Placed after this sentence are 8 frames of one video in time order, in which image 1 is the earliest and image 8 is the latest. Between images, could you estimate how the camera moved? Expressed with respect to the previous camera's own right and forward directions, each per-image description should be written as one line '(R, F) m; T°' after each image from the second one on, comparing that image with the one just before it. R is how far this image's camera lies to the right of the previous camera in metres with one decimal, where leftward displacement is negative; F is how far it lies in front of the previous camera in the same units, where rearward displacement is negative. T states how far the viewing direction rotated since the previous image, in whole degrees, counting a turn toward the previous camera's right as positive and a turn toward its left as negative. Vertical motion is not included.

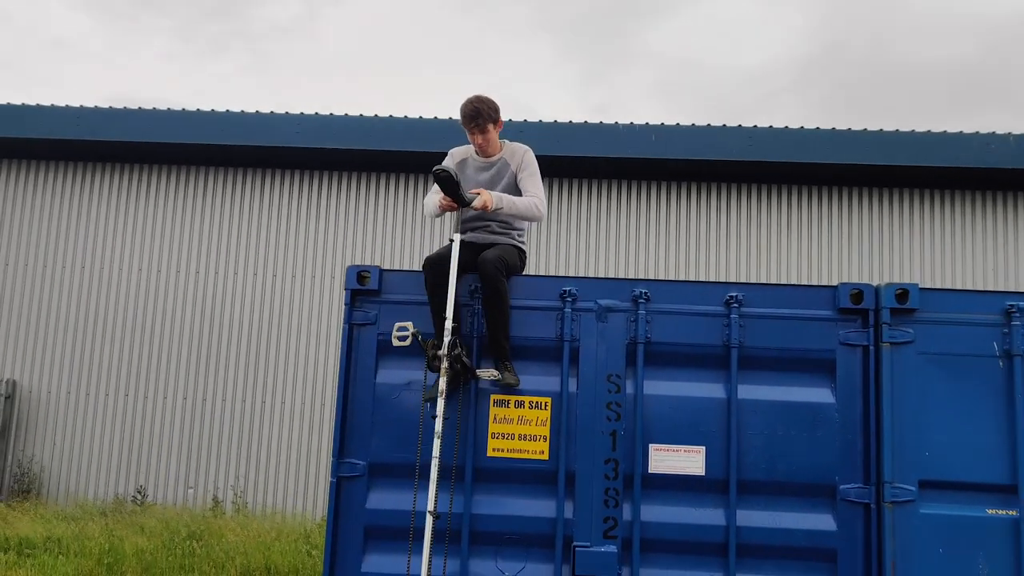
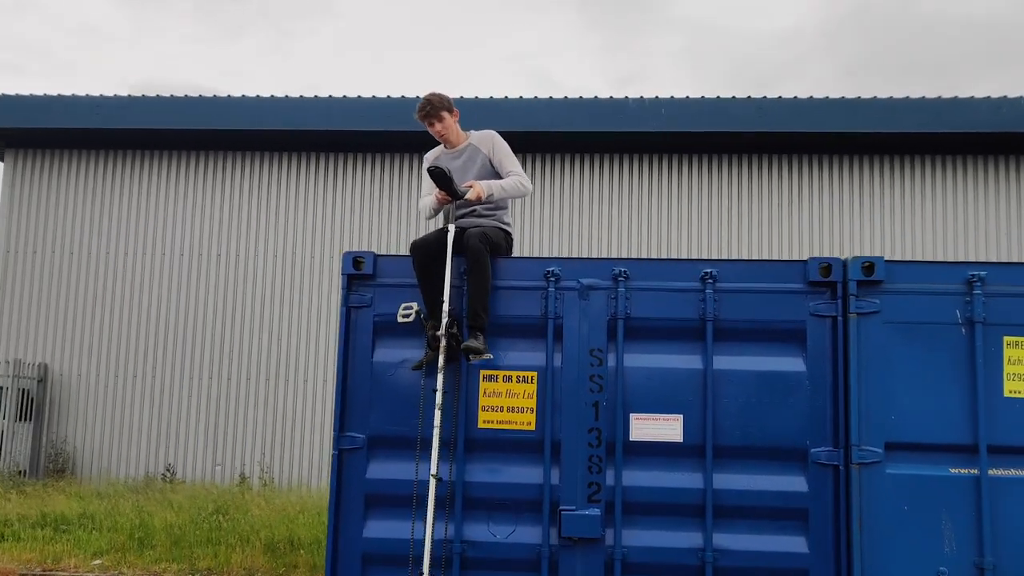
(+0.2, -0.2) m; -2°
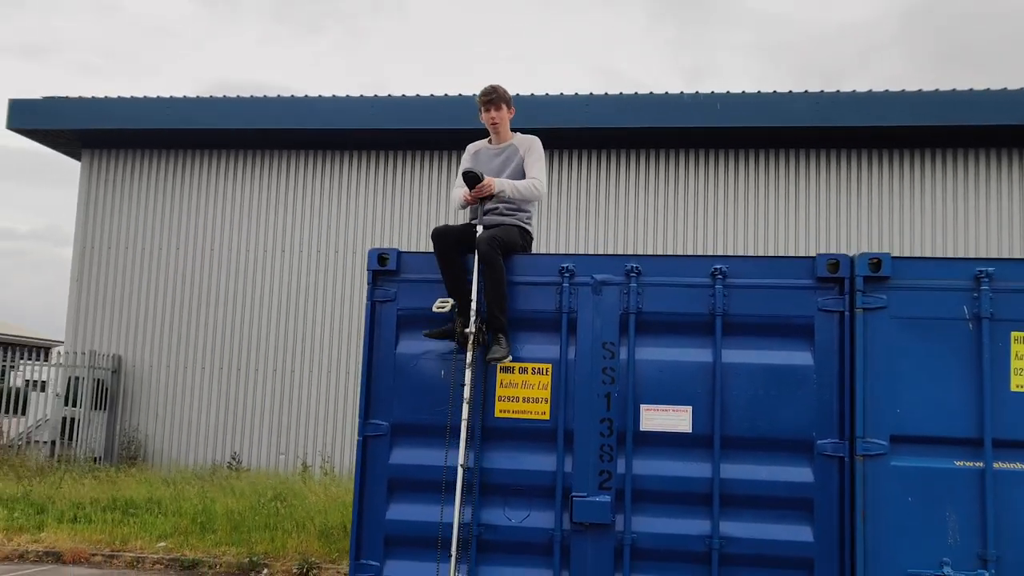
(+0.2, -0.2) m; -4°
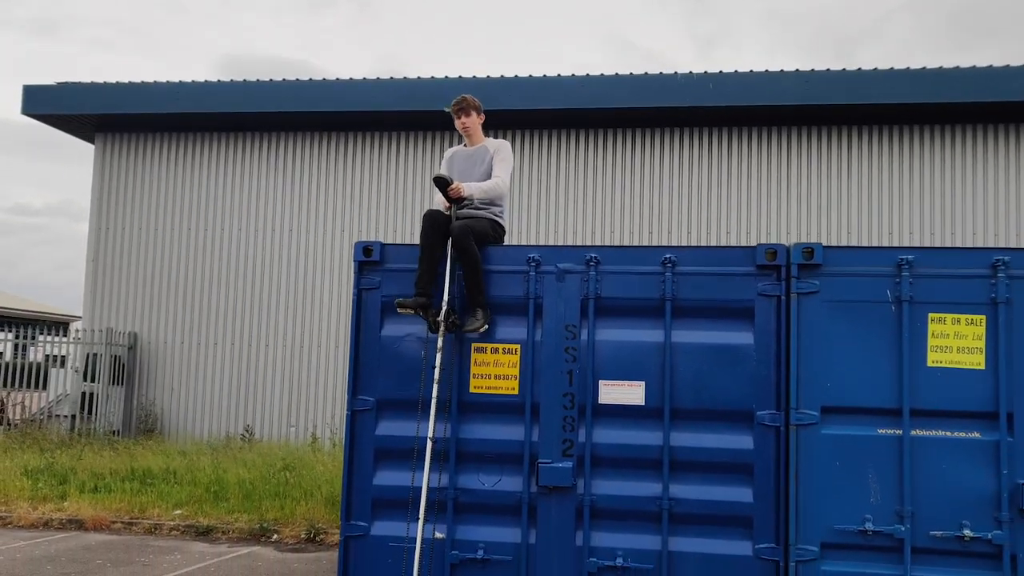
(+0.2, -0.4) m; -1°
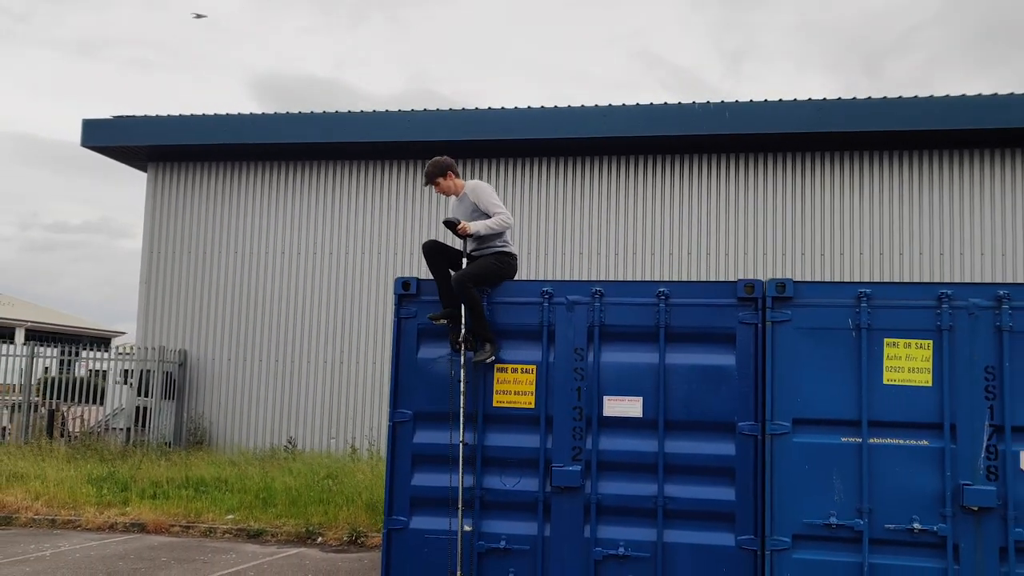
(+0.1, -0.8) m; -2°
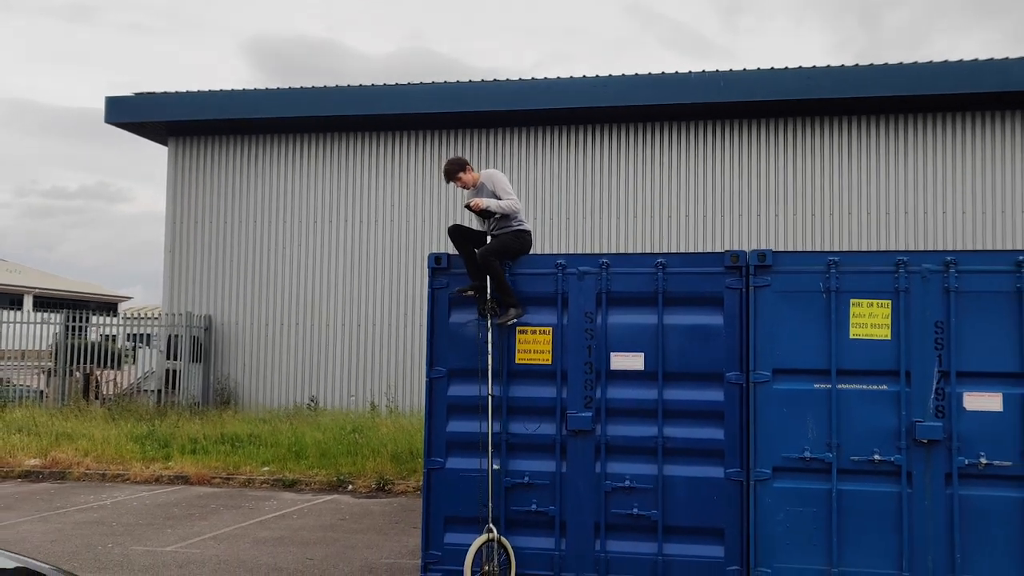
(-0.1, -0.8) m; 0°
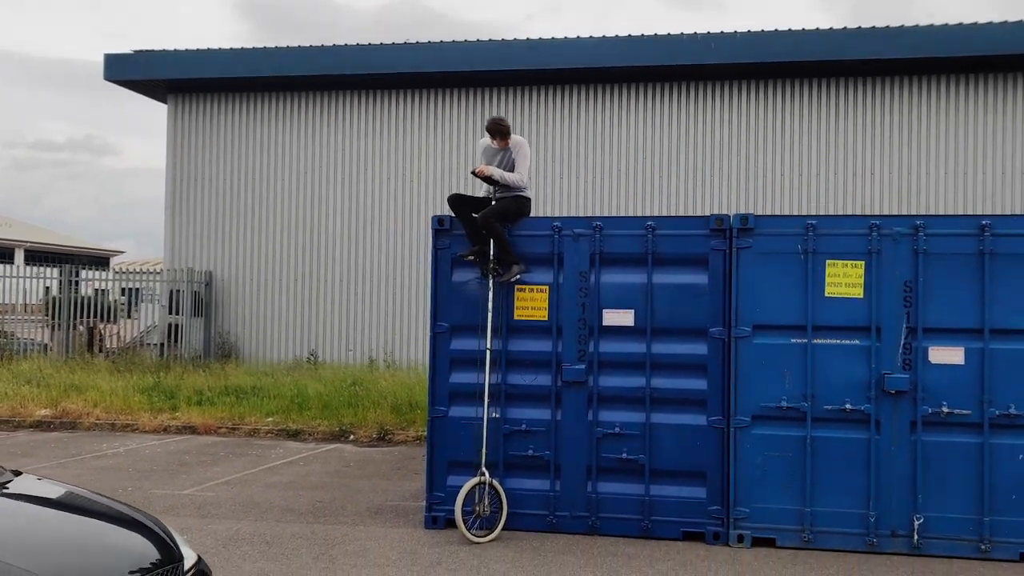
(0.0, -0.4) m; +1°
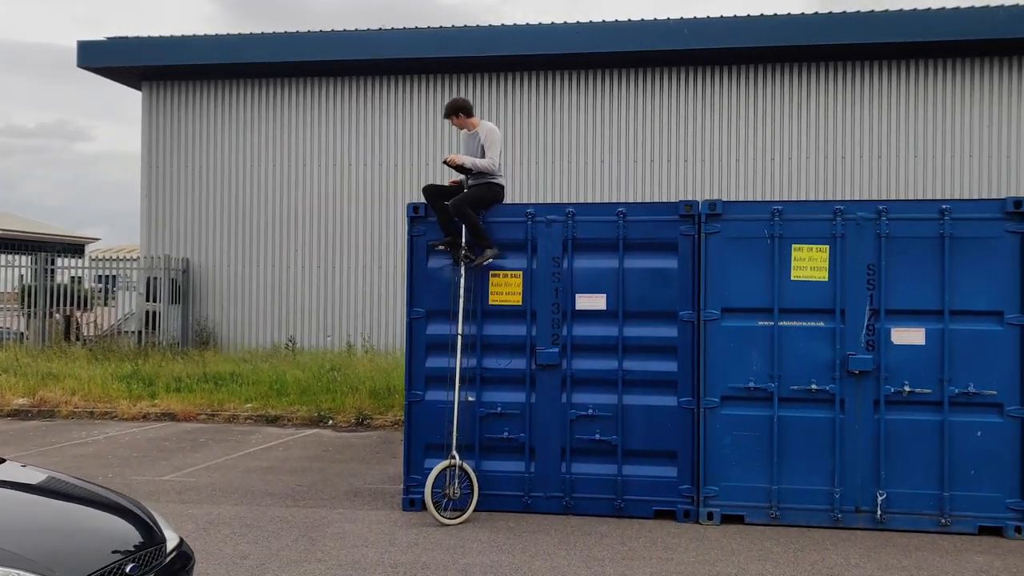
(0.0, -0.1) m; +1°
